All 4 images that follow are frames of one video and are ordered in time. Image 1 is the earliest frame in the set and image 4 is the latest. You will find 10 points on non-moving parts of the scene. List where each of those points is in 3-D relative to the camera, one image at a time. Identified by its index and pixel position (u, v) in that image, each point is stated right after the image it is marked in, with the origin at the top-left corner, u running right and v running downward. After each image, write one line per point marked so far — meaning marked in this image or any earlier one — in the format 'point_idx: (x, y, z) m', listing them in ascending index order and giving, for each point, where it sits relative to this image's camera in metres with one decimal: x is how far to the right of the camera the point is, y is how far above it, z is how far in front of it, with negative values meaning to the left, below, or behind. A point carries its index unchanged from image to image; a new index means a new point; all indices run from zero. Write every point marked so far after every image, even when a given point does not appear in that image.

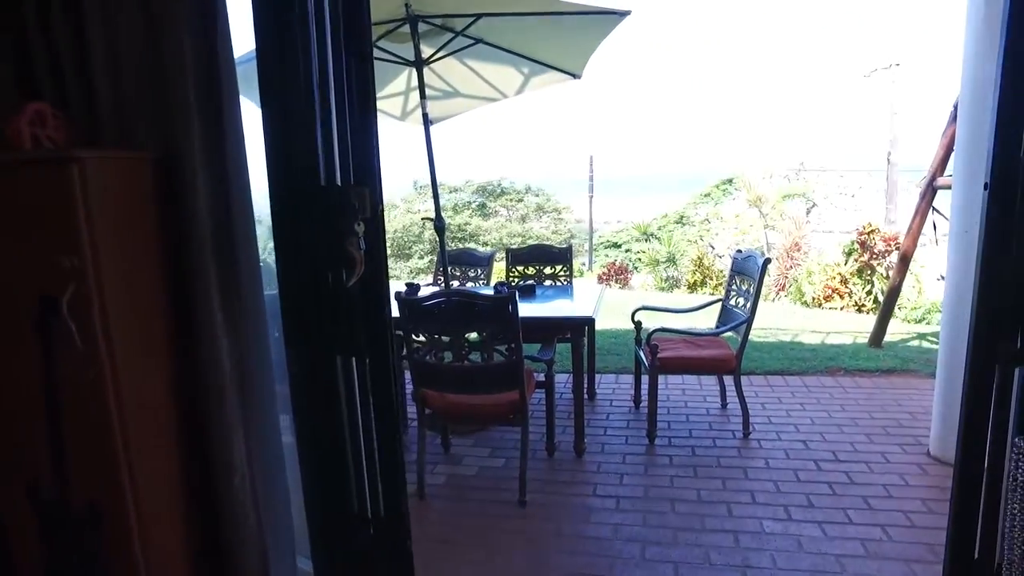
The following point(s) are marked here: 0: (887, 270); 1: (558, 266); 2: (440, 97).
0: (+4.6, +0.2, +7.8) m
1: (+0.3, +0.1, +4.5) m
2: (-0.5, +1.3, +4.4) m
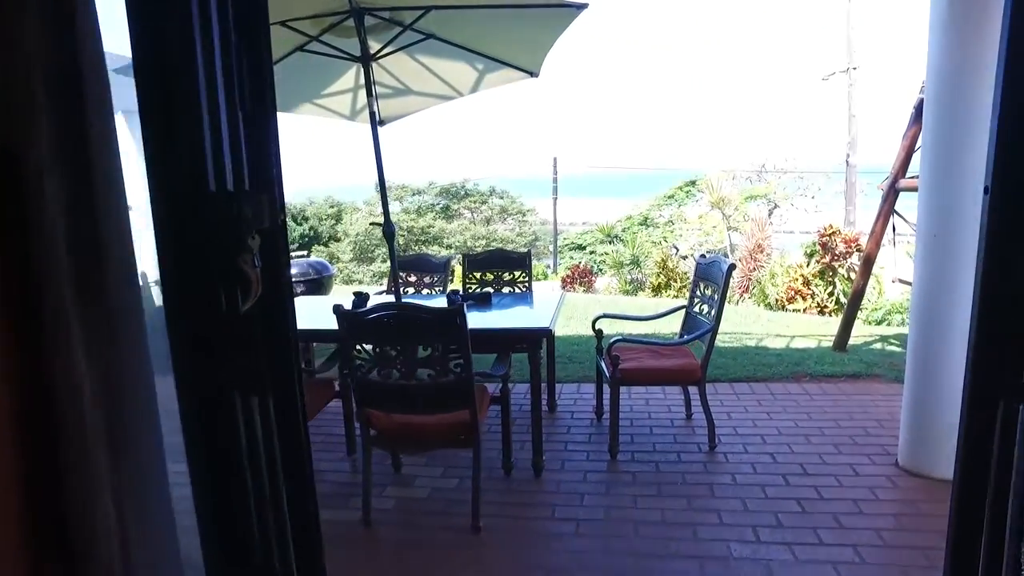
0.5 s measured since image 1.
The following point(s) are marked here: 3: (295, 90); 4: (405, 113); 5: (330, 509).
0: (+4.1, +0.2, +7.9) m
1: (0.0, +0.1, +4.4) m
2: (-0.8, +1.3, +4.2) m
3: (-1.4, +1.2, +4.0) m
4: (-0.7, +1.2, +4.4) m
5: (-0.8, -1.0, +2.8) m
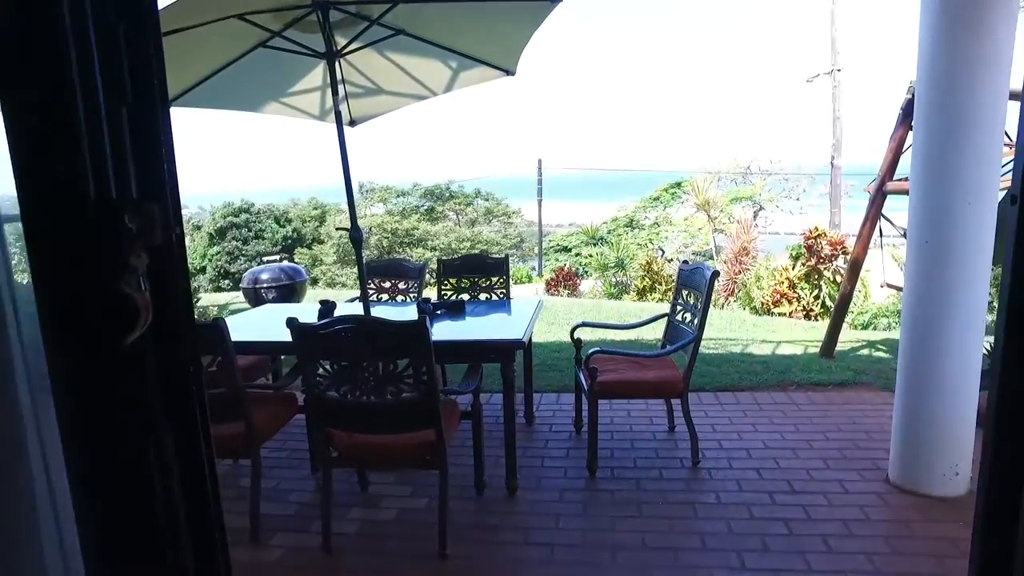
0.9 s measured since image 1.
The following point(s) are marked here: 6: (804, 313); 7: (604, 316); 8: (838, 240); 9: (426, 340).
0: (+3.9, +0.2, +7.8) m
1: (-0.1, +0.1, +4.2) m
2: (-0.9, +1.2, +4.0) m
3: (-1.5, +1.2, +3.8) m
4: (-0.9, +1.2, +4.3) m
5: (-0.9, -1.0, +2.6) m
6: (+3.6, -0.3, +7.9) m
7: (+0.9, -0.3, +6.6) m
8: (+3.9, +0.6, +7.7) m
9: (-0.3, -0.2, +2.1) m
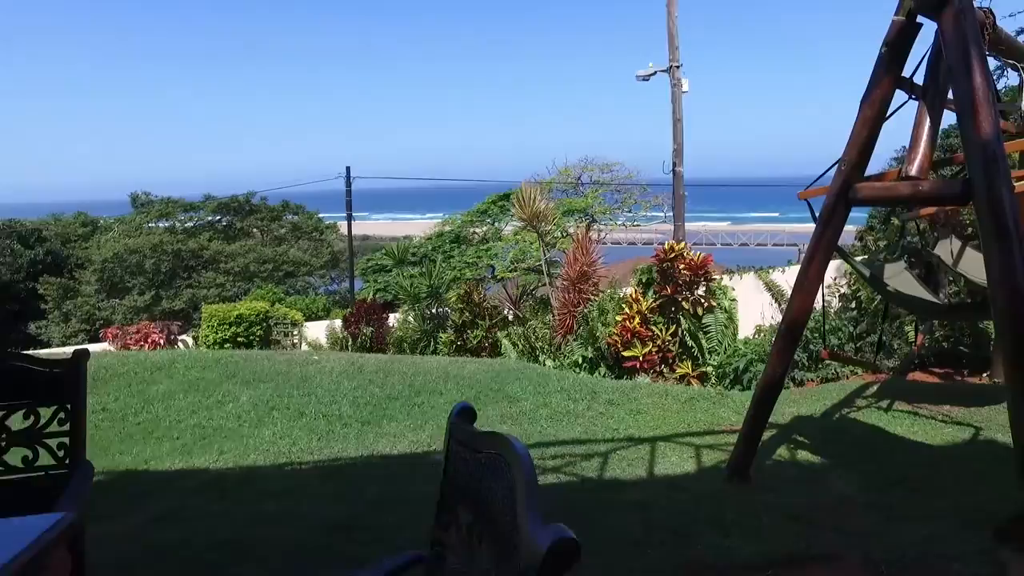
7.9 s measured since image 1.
0: (+1.8, -0.2, +6.2) m
1: (-1.3, -0.3, +1.8) m
2: (-2.1, +0.8, +1.4) m
3: (-2.6, +0.8, +1.1) m
4: (-2.1, +0.7, +1.7) m
5: (-1.6, -1.4, 0.0) m
6: (+1.5, -0.6, +6.3) m
7: (-0.8, -0.7, +4.4) m
8: (+1.8, +0.2, +6.1) m
9: (-0.9, -0.5, -0.3) m
